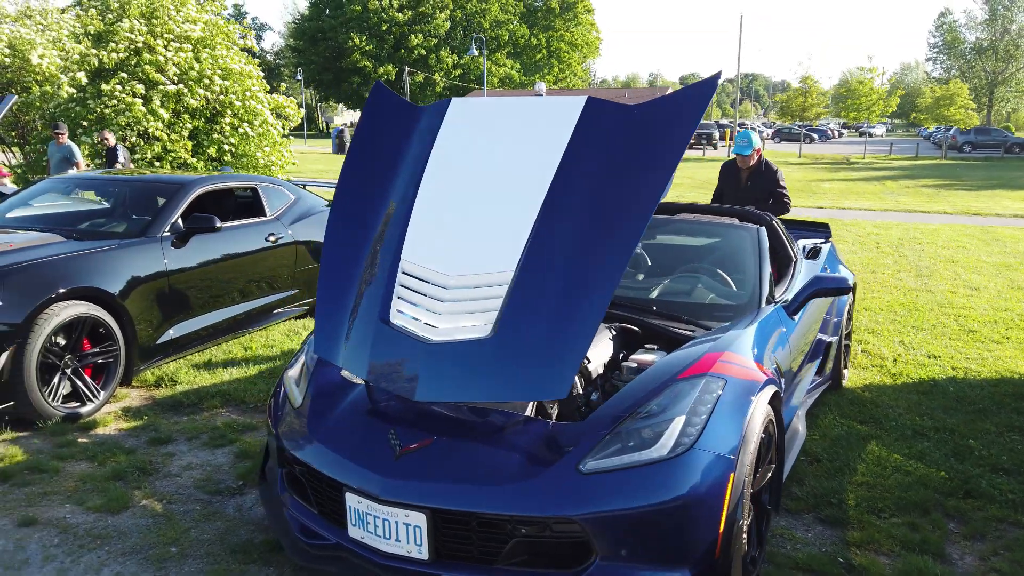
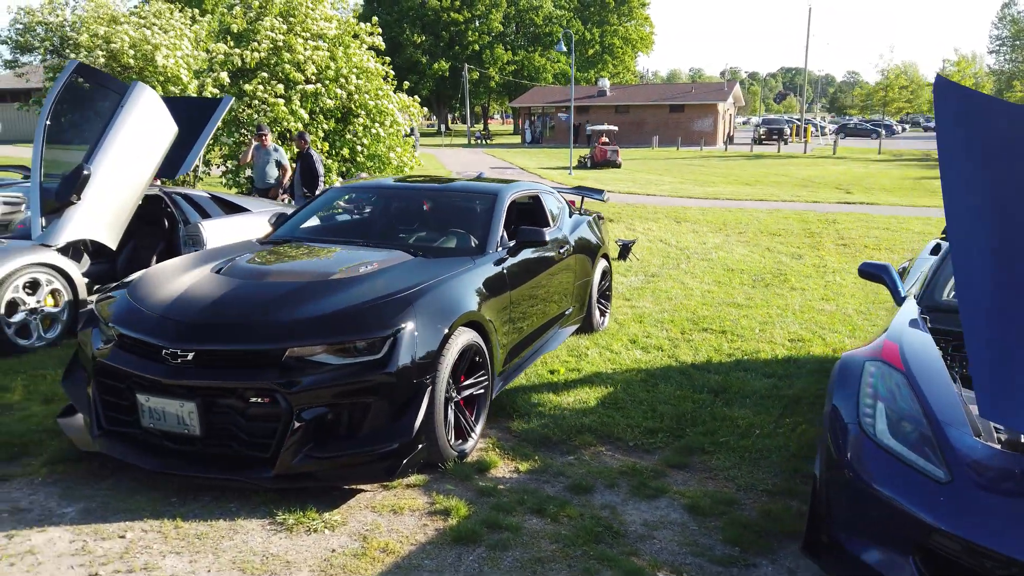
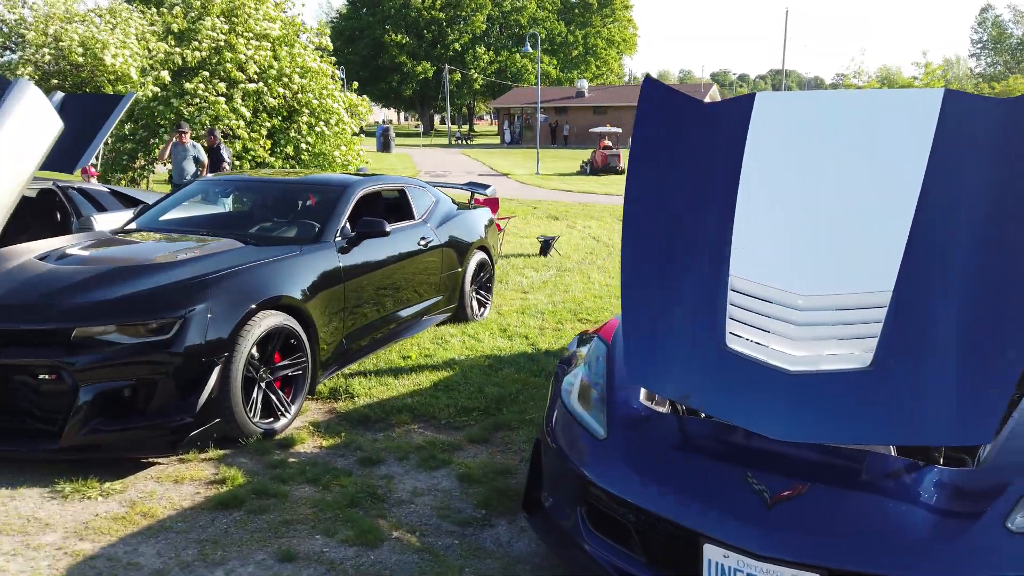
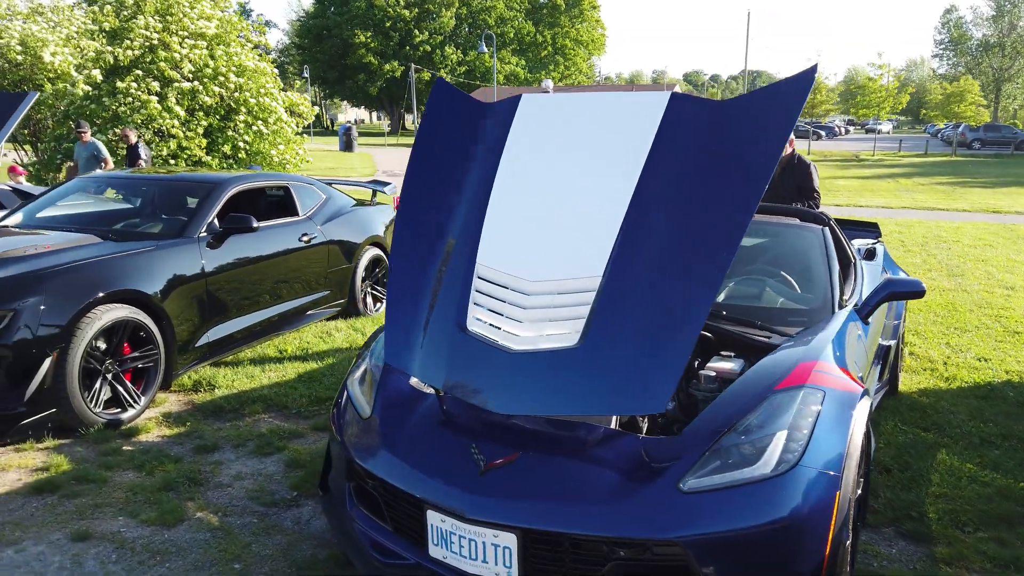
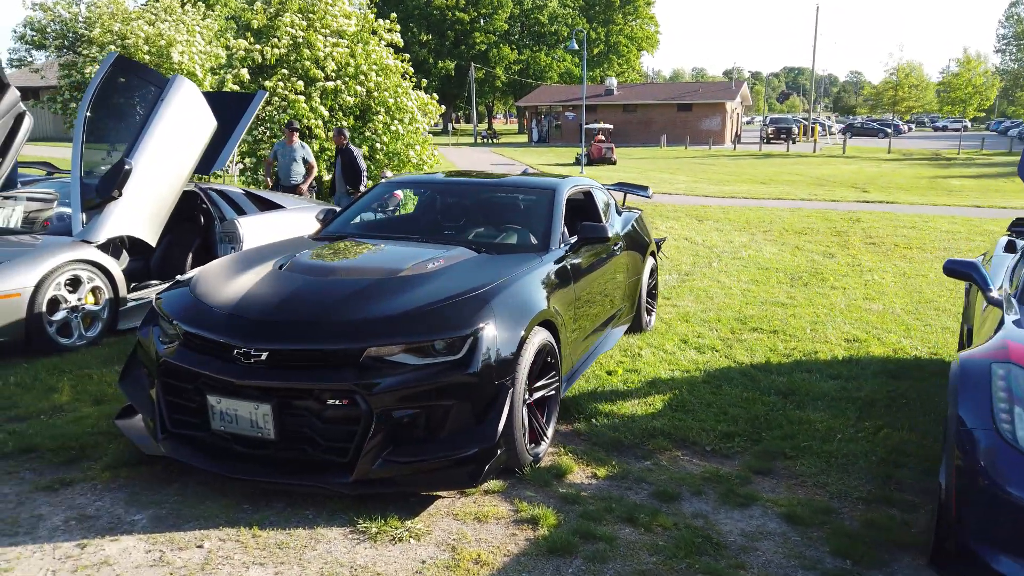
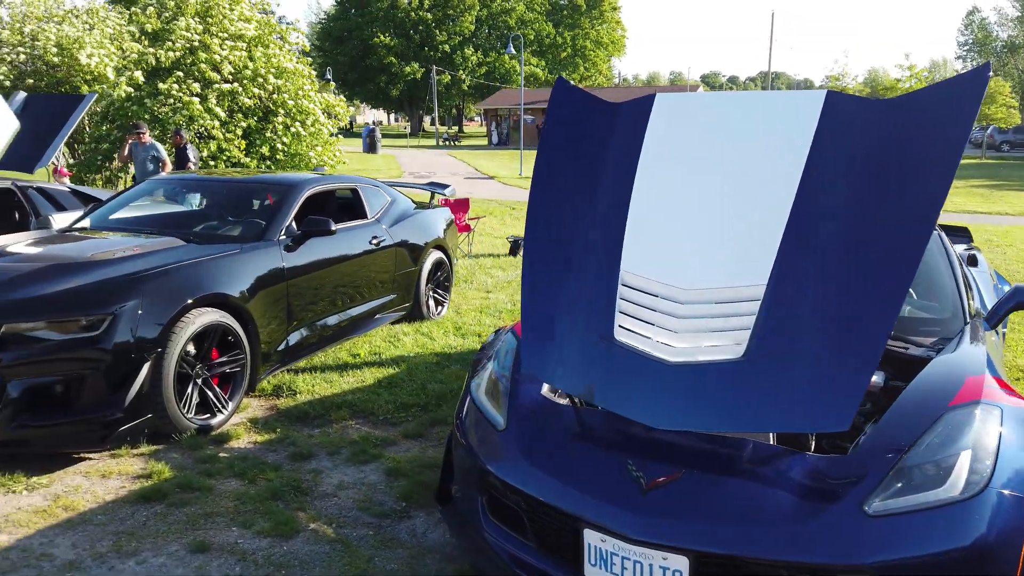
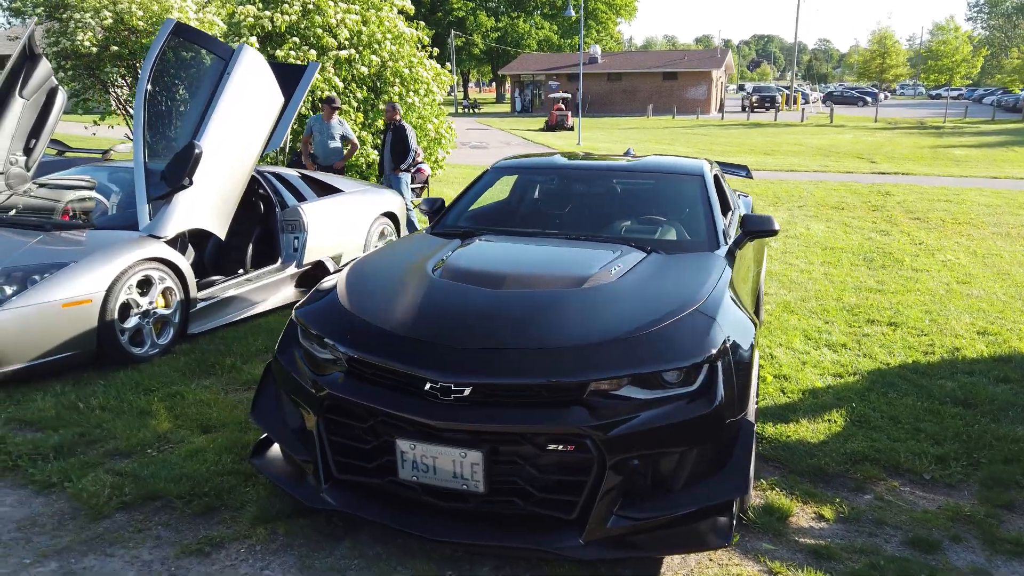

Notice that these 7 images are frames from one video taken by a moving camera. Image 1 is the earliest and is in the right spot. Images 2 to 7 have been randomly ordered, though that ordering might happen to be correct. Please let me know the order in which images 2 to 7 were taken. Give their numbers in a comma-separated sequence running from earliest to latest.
4, 6, 3, 2, 5, 7
